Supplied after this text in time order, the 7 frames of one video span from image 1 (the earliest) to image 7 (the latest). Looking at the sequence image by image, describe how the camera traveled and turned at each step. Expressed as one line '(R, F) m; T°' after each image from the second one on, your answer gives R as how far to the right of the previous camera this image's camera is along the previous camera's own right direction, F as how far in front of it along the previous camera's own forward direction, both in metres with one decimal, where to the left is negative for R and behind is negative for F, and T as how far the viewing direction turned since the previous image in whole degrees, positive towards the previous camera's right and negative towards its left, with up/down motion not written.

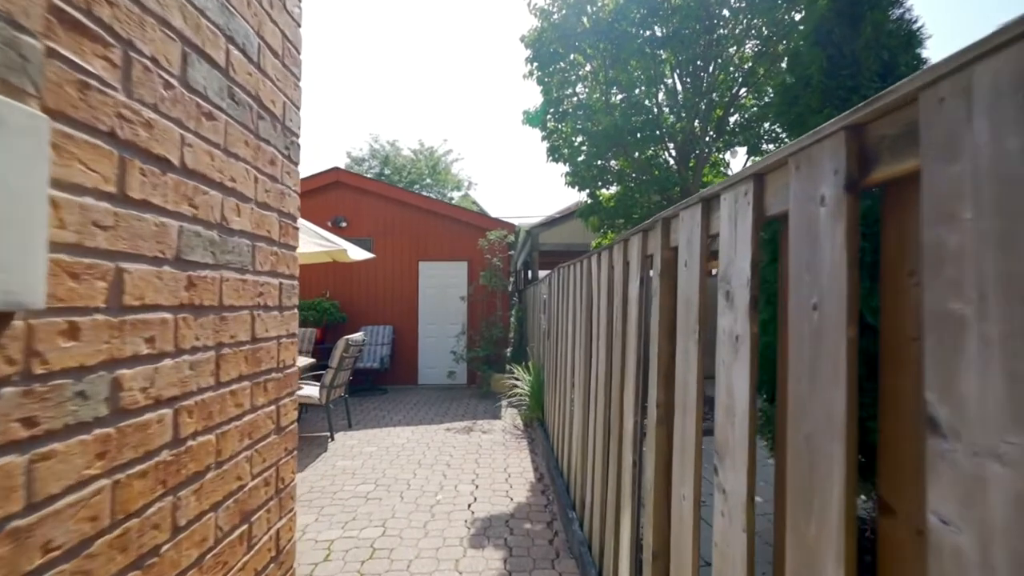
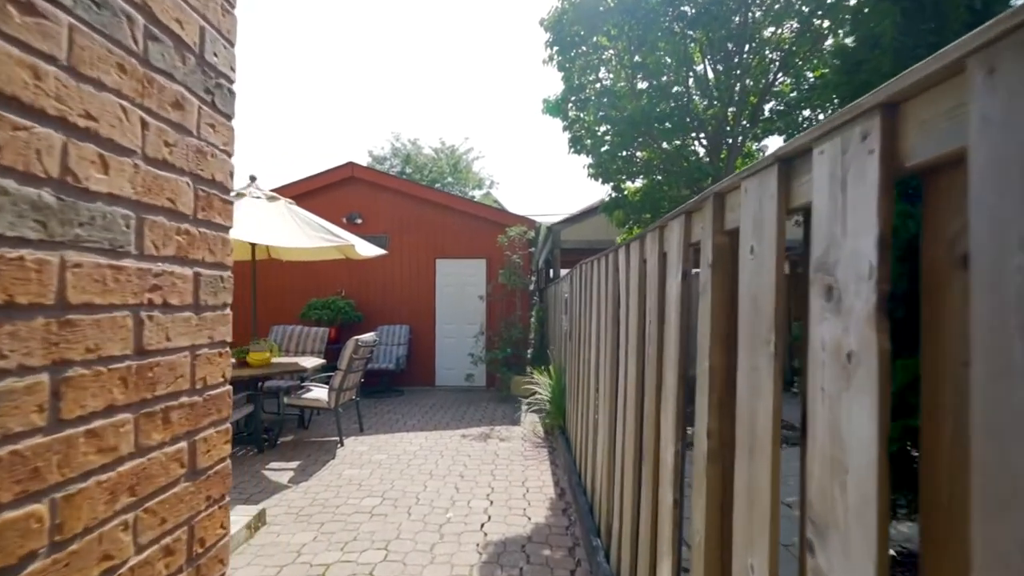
(0.0, +0.3) m; -3°
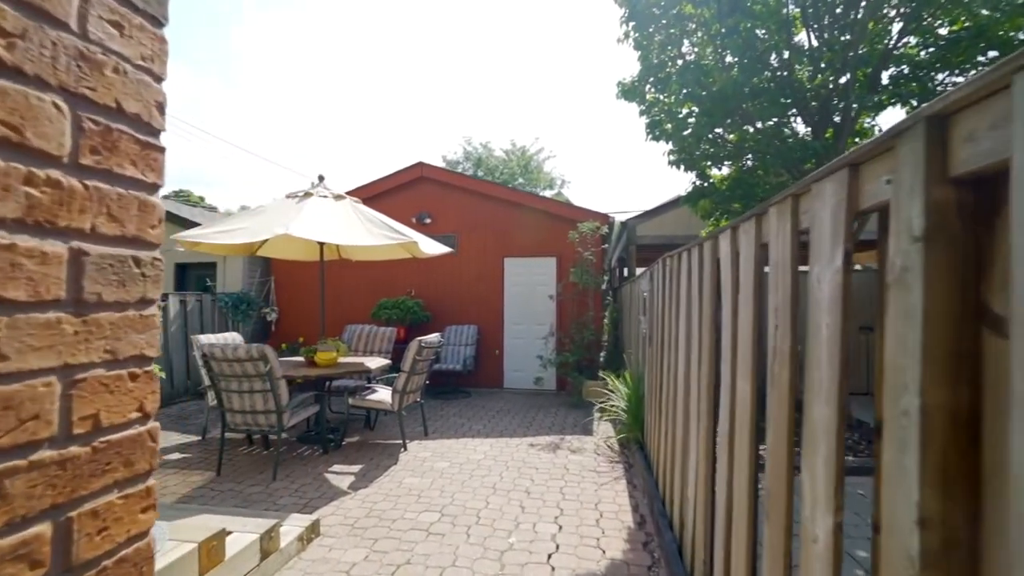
(0.0, +0.4) m; -9°
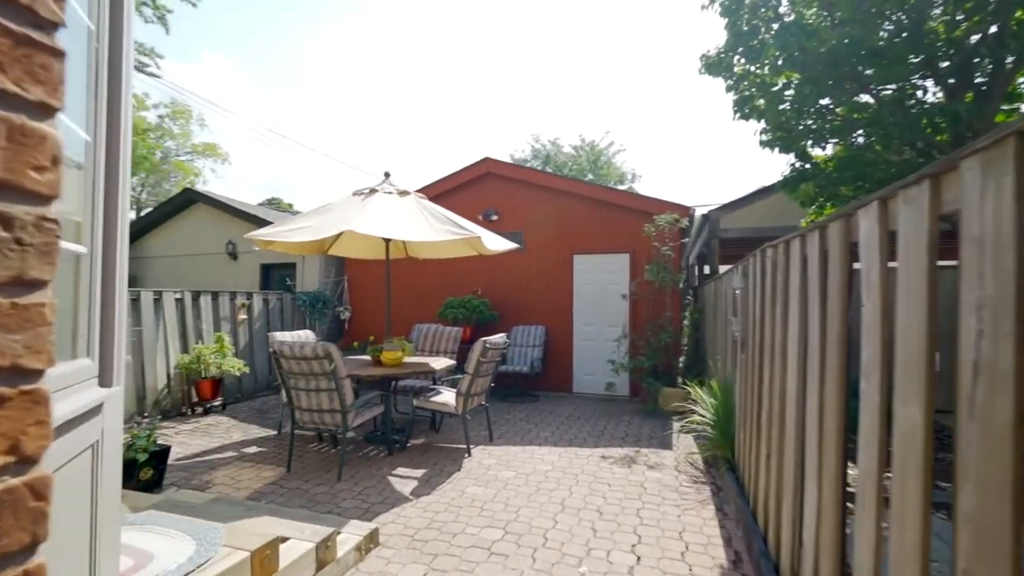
(0.0, +0.3) m; -8°
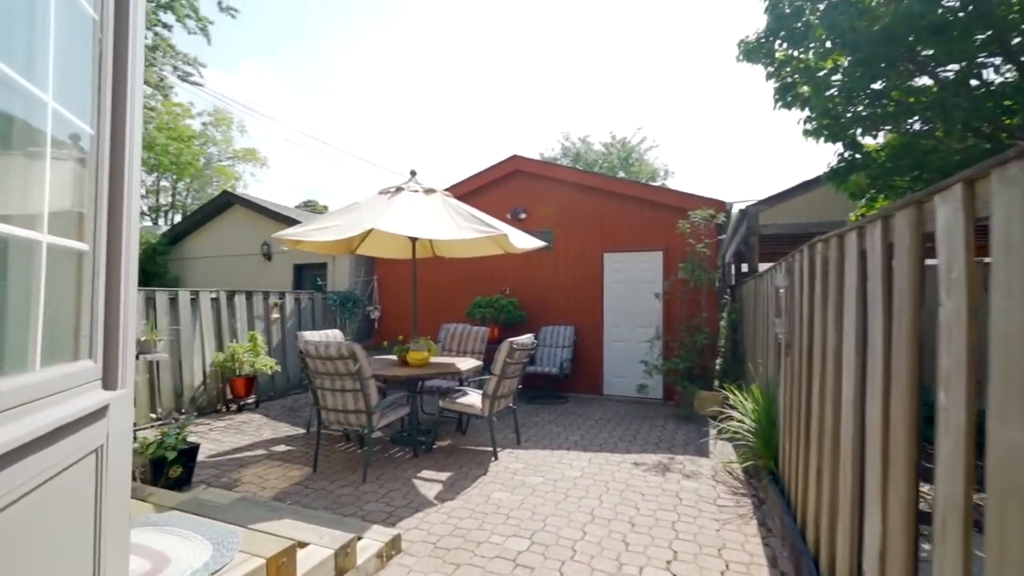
(0.0, +0.1) m; -4°
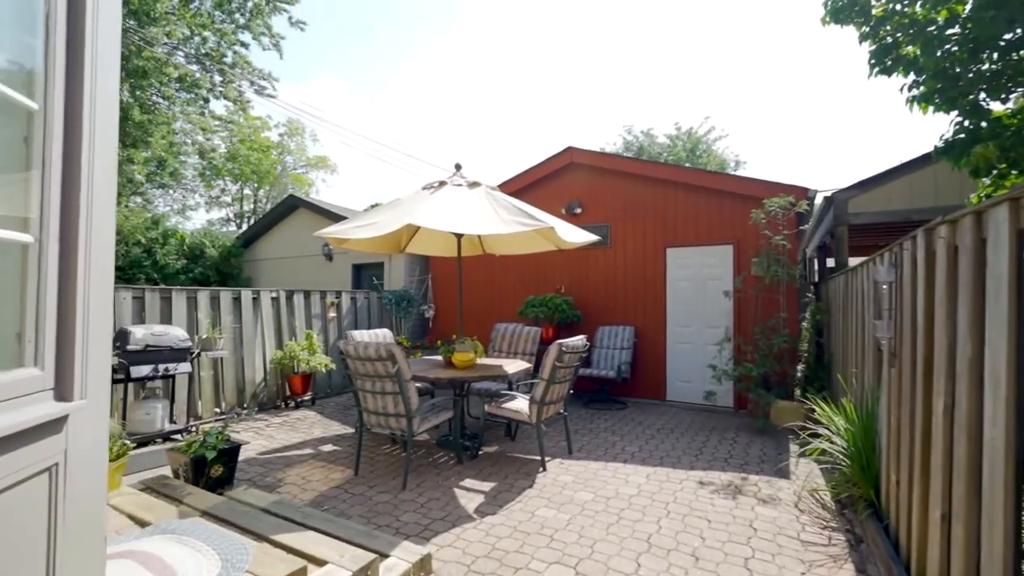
(+0.1, +0.3) m; -8°
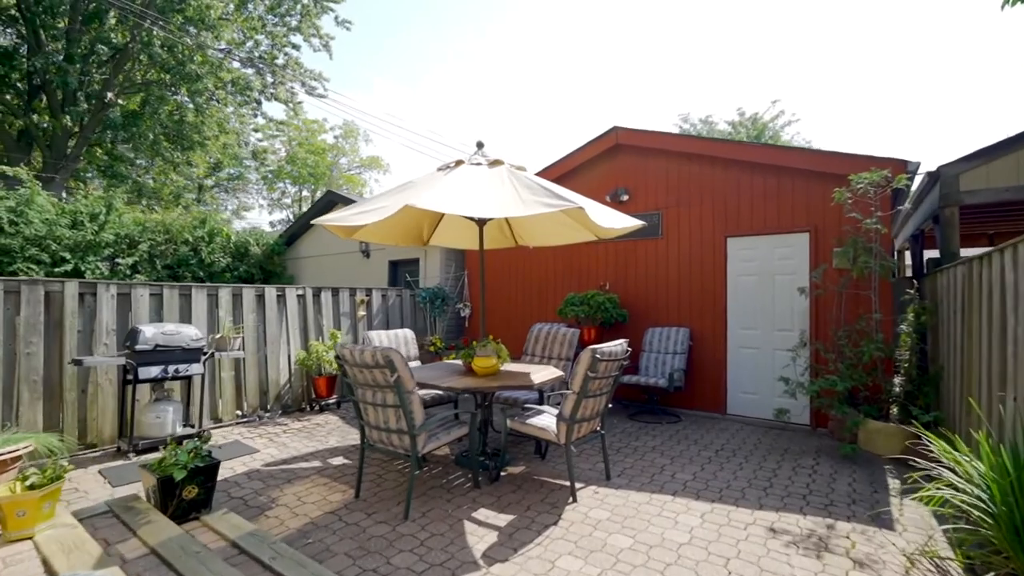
(+0.2, +0.6) m; -7°
